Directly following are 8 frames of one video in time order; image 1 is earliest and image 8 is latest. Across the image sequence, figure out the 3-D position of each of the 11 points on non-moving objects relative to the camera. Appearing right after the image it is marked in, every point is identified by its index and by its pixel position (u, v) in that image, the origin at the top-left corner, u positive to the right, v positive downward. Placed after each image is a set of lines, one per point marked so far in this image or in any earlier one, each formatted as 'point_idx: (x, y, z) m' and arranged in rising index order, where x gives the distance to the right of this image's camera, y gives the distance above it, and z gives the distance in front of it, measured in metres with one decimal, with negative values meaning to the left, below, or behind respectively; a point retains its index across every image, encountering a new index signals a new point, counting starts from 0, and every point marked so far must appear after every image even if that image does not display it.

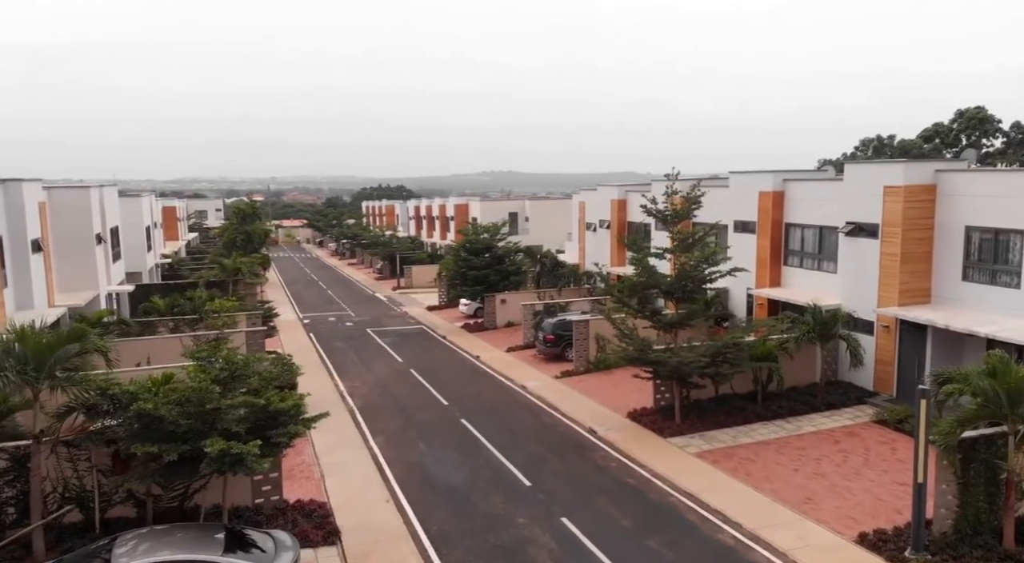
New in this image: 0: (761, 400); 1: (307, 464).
0: (+5.8, -2.8, +19.1) m
1: (-4.2, -3.7, +16.5) m
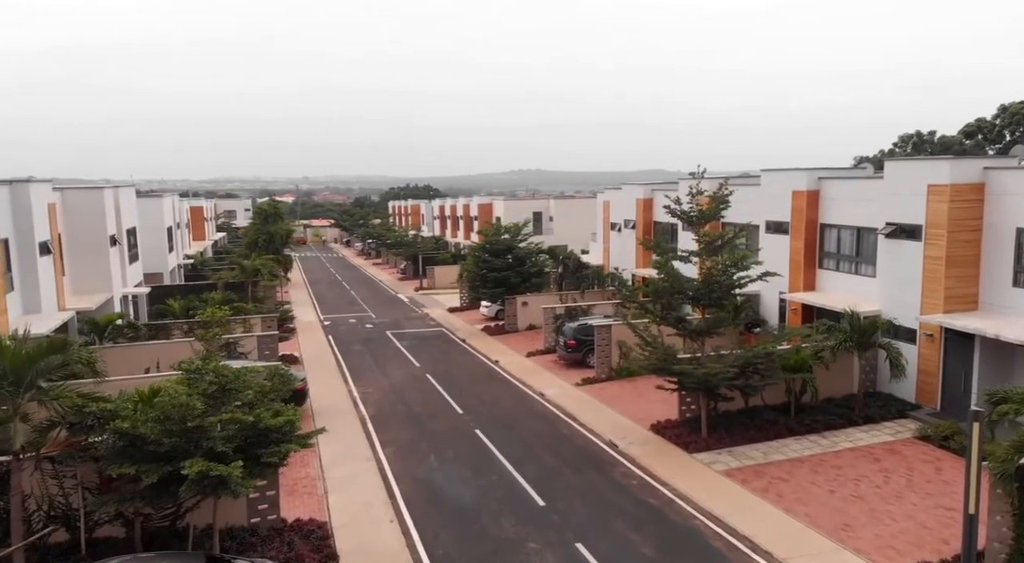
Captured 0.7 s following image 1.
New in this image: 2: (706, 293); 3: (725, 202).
0: (+6.2, -2.9, +17.9) m
1: (-3.9, -3.8, +15.7) m
2: (+4.1, -0.2, +17.0) m
3: (+4.5, +1.7, +17.3) m
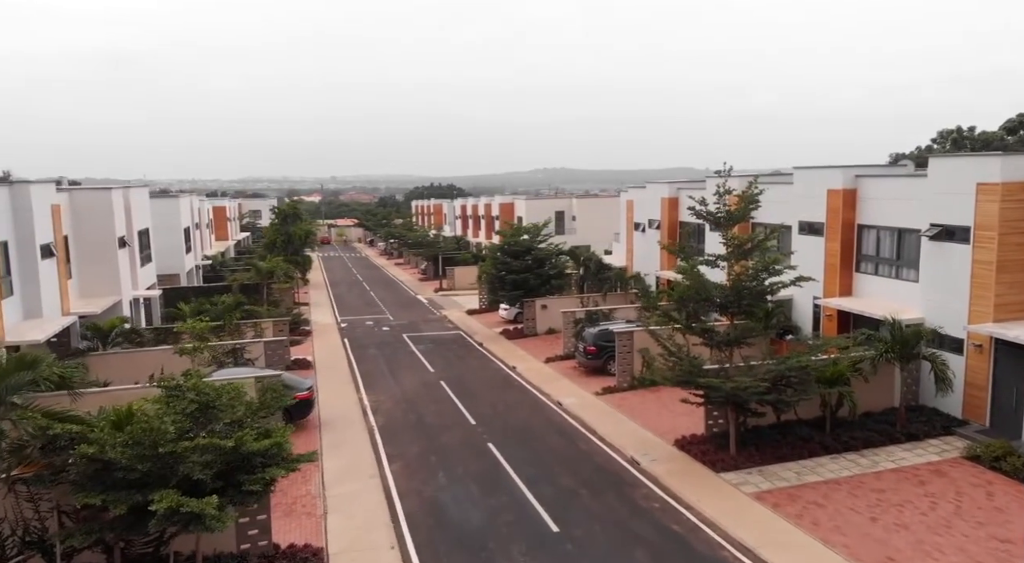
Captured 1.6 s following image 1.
0: (+6.5, -3.0, +16.7) m
1: (-3.7, -3.9, +14.8) m
2: (+4.3, -0.4, +15.8) m
3: (+4.8, +1.6, +16.1) m
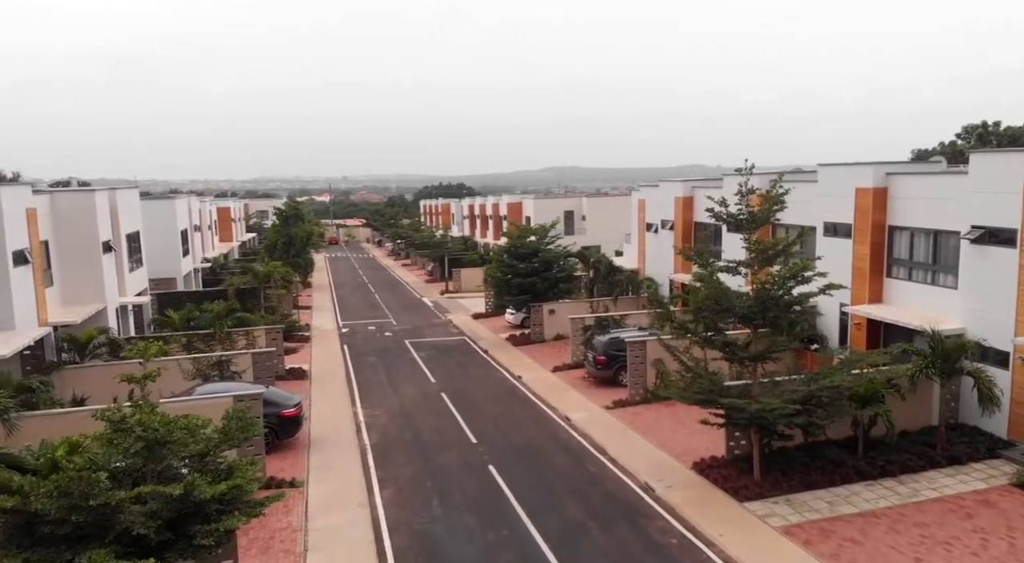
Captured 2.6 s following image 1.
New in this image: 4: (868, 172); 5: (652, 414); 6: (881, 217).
0: (+6.6, -3.1, +15.2) m
1: (-3.7, -4.1, +13.4) m
2: (+4.4, -0.5, +14.3) m
3: (+4.8, +1.4, +14.6) m
4: (+8.3, +2.6, +18.9) m
5: (+3.3, -3.1, +19.1) m
6: (+8.5, +1.5, +18.8) m
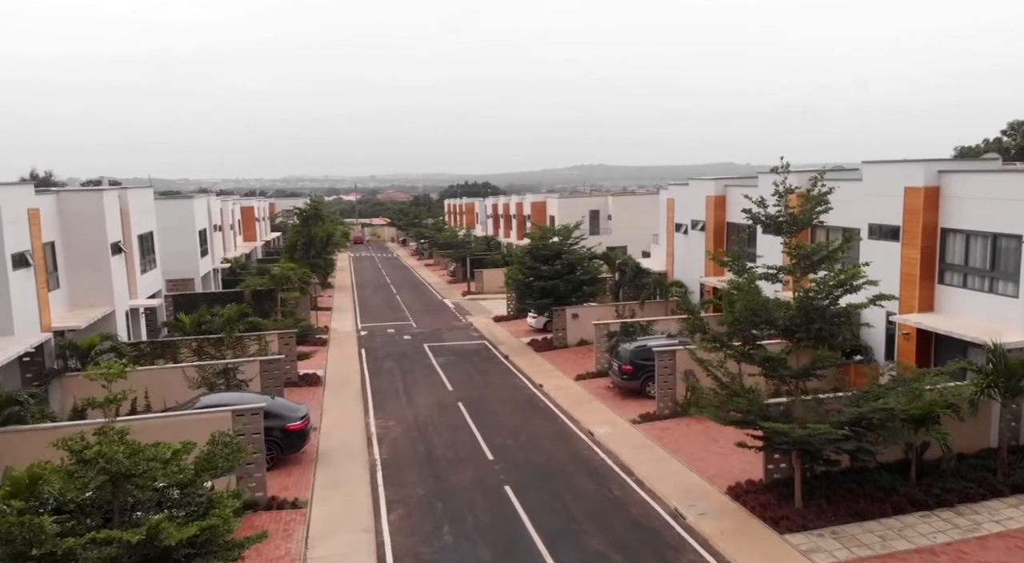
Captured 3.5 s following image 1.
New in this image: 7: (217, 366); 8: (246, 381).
0: (+6.9, -3.3, +13.8) m
1: (-3.4, -4.2, +12.4) m
2: (+4.6, -0.7, +13.0) m
3: (+5.1, +1.3, +13.3) m
4: (+8.7, +2.4, +17.4) m
5: (+3.7, -3.2, +17.8) m
6: (+9.0, +1.3, +17.4) m
7: (-7.0, -2.0, +19.2) m
8: (-6.4, -2.4, +19.6) m
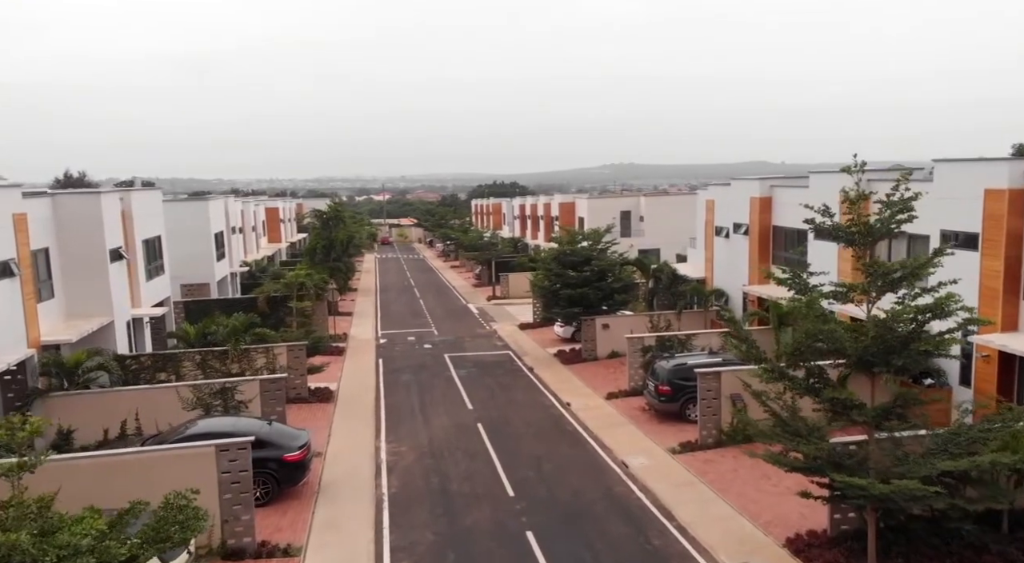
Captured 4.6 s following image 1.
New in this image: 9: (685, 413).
0: (+7.2, -3.6, +11.7) m
1: (-3.1, -4.5, +10.6) m
2: (+4.9, -0.9, +10.9) m
3: (+5.4, +1.0, +11.2) m
4: (+9.2, +2.1, +15.2) m
5: (+4.2, -3.5, +15.8) m
6: (+9.4, +1.1, +15.1) m
7: (-6.5, -2.3, +17.6) m
8: (-5.9, -2.6, +17.9) m
9: (+4.0, -3.0, +18.7) m
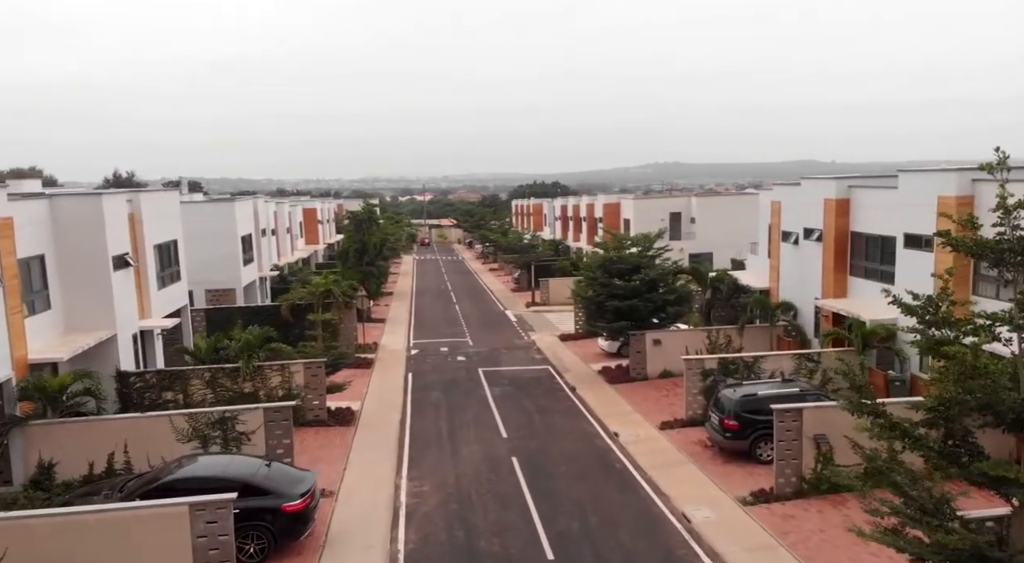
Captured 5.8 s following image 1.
0: (+7.6, -3.9, +8.8) m
1: (-2.7, -4.8, +8.3) m
2: (+5.4, -1.3, +8.2) m
3: (+5.9, +0.7, +8.4) m
4: (+9.8, +1.8, +12.3) m
5: (+4.8, -3.8, +13.1) m
6: (+10.0, +0.7, +12.2) m
7: (-5.7, -2.5, +15.4) m
8: (-5.1, -2.9, +15.7) m
9: (+4.8, -3.3, +16.0) m
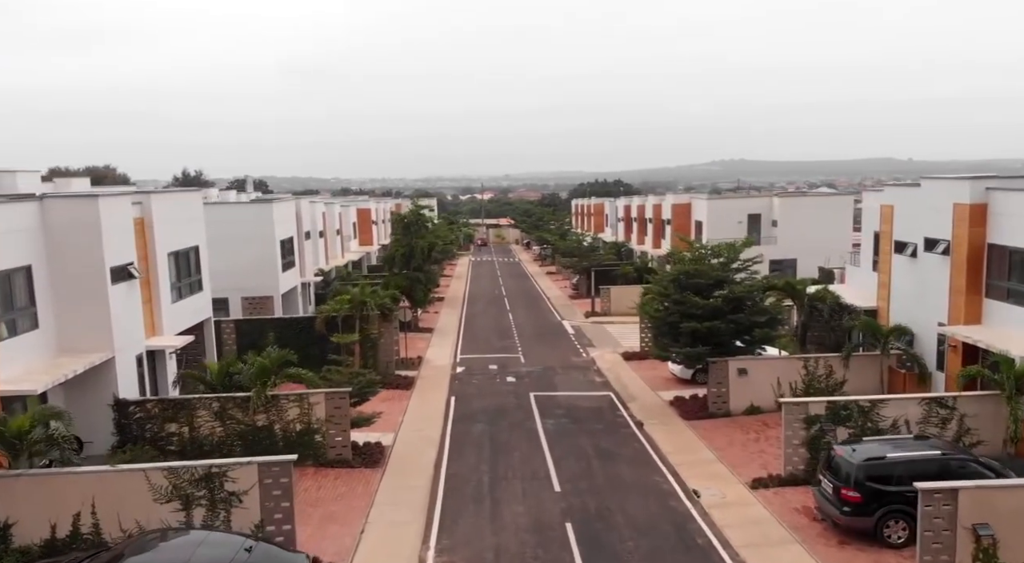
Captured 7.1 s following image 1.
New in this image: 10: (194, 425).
0: (+7.9, -4.4, +5.0) m
1: (-2.5, -5.2, +5.2) m
2: (+5.6, -1.7, +4.5) m
3: (+6.2, +0.2, +4.7) m
4: (+10.4, +1.3, +8.3) m
5: (+5.4, -4.3, +9.4) m
6: (+10.6, +0.2, +8.1) m
7: (-4.9, -2.9, +12.5) m
8: (-4.3, -3.3, +12.8) m
9: (+5.6, -3.8, +12.4) m
10: (-6.9, -3.1, +17.4) m
